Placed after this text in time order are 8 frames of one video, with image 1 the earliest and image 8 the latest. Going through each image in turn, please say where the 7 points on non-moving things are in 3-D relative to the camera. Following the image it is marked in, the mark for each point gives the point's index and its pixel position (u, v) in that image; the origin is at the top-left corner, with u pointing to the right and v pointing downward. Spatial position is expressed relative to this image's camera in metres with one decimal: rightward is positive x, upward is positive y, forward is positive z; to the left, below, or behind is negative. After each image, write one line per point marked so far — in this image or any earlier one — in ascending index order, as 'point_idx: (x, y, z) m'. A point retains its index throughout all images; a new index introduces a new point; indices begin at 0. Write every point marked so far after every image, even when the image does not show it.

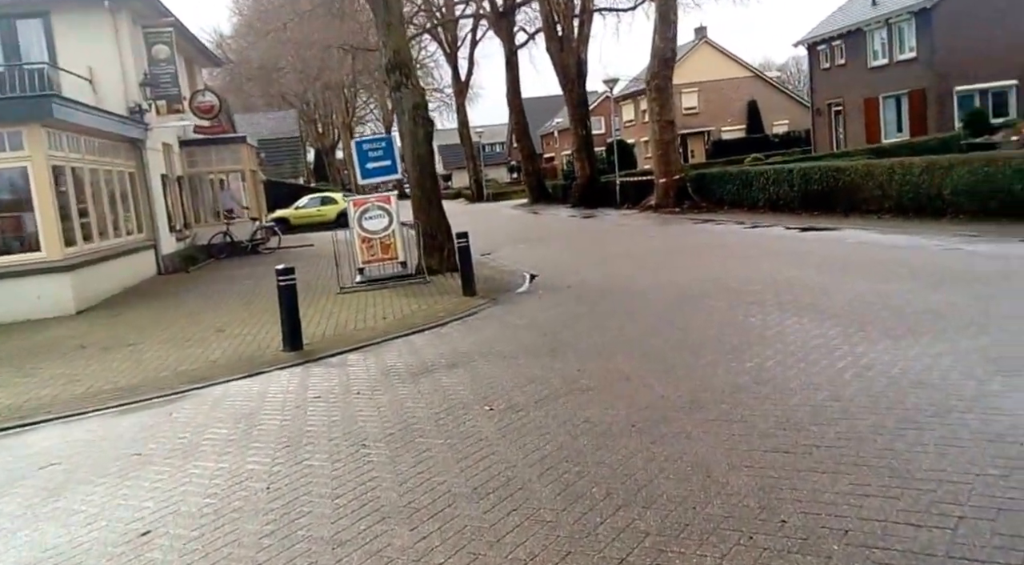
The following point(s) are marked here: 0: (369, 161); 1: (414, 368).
0: (-2.5, +2.1, +14.9) m
1: (-1.0, -0.8, +8.4) m
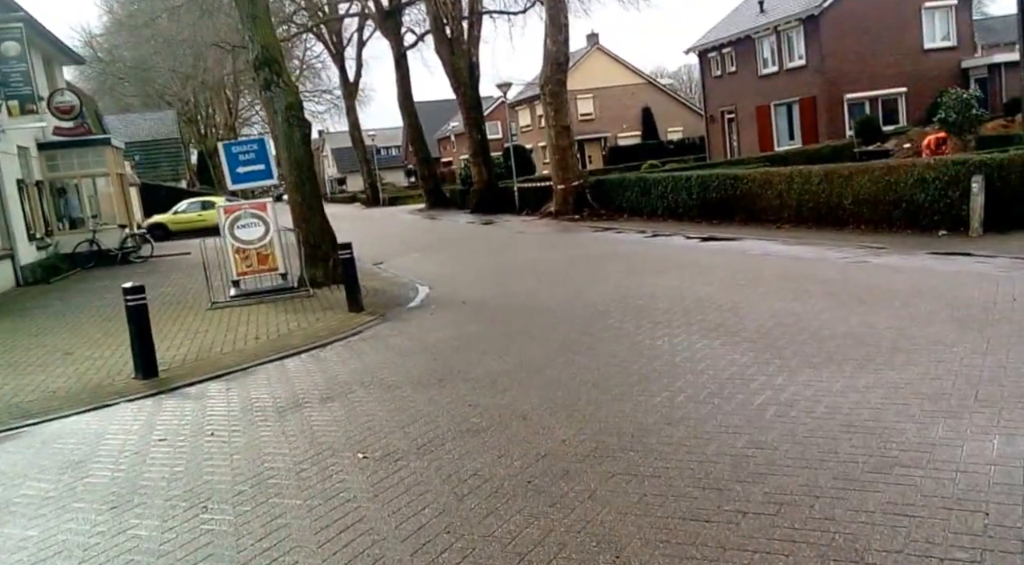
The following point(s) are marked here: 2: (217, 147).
0: (-4.2, +1.8, +13.6) m
1: (-1.9, -1.0, +7.3) m
2: (-4.5, +2.1, +13.5) m
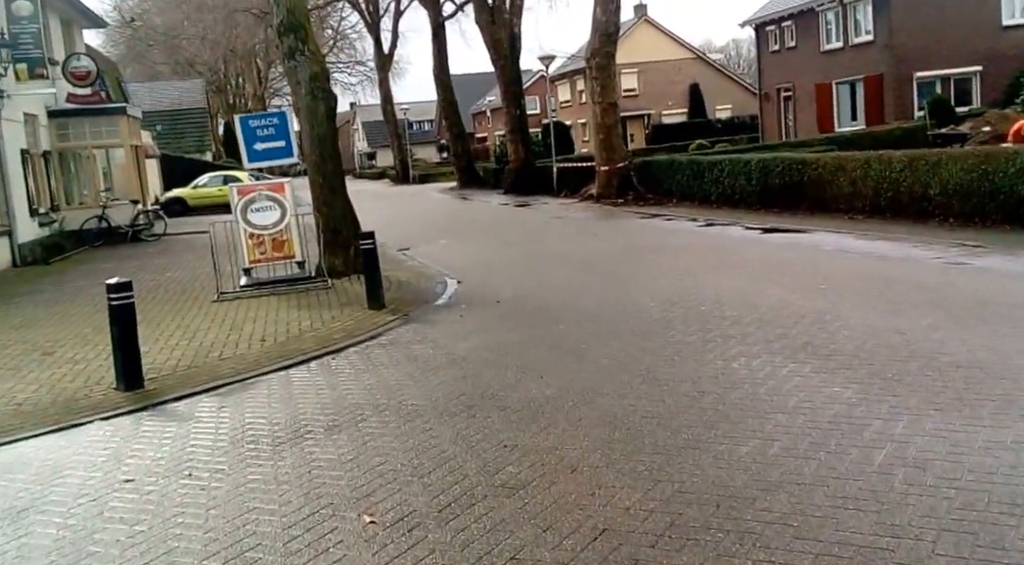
0: (-3.7, +2.0, +12.4) m
1: (-1.6, -1.0, +6.1) m
2: (-4.0, +2.3, +12.3) m
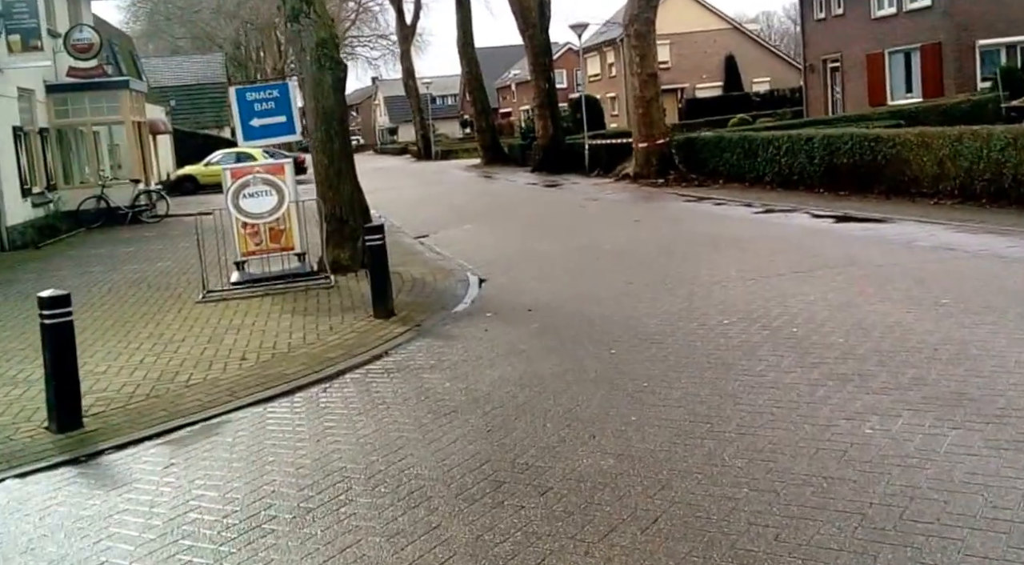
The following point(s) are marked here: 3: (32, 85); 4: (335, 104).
0: (-3.3, +2.1, +10.7) m
1: (-1.4, -1.1, +4.5) m
2: (-3.6, +2.3, +10.6) m
3: (-10.0, +4.1, +17.9) m
4: (-2.2, +2.2, +10.7) m
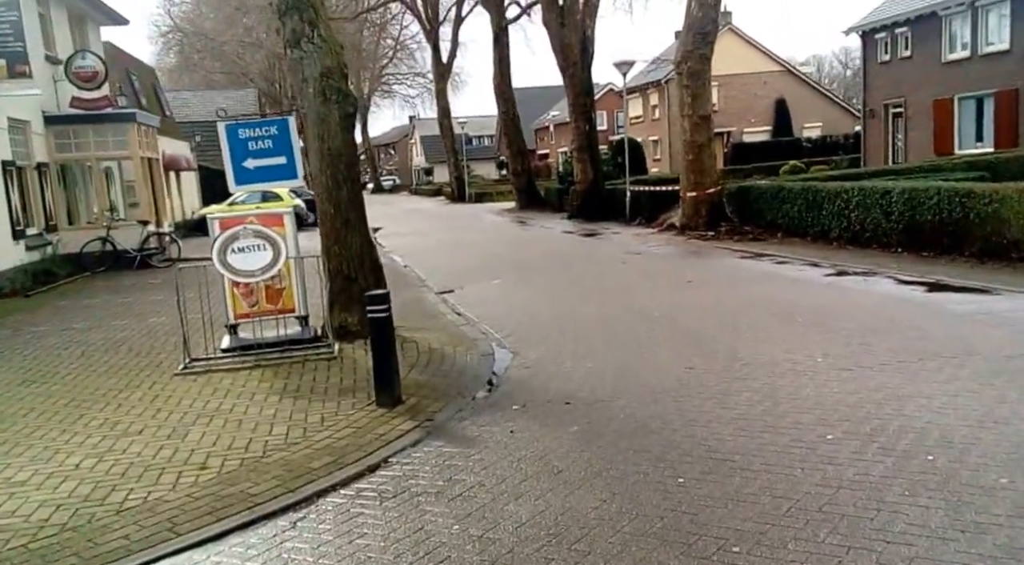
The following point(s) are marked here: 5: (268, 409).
0: (-2.8, +1.4, +9.4) m
1: (-1.3, -1.6, +2.9) m
2: (-3.1, +1.6, +9.3) m
3: (-9.2, +3.2, +16.8) m
4: (-1.8, +1.5, +9.3) m
5: (-2.0, -1.0, +7.0) m
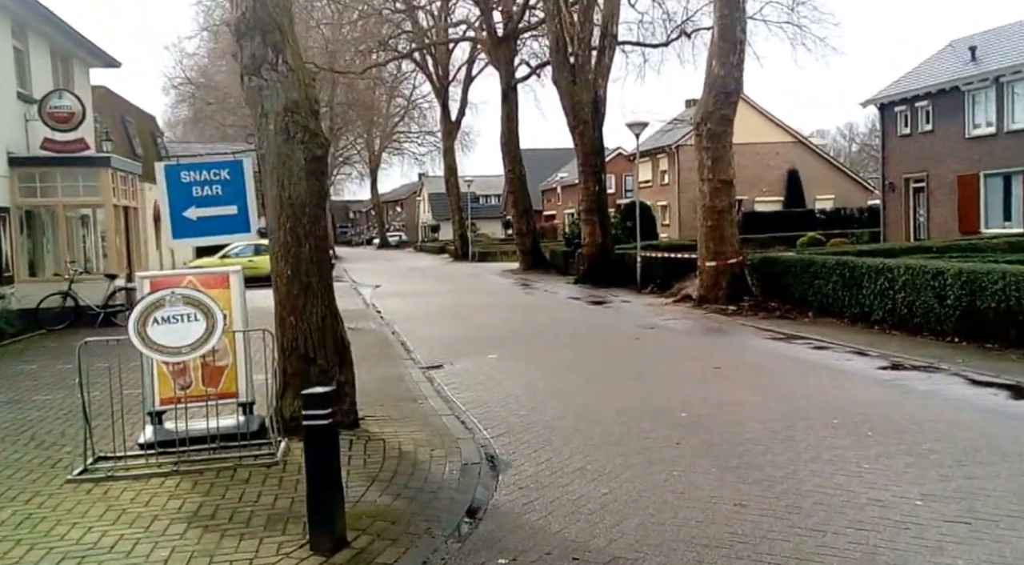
0: (-2.8, +0.7, +7.6) m
1: (-1.4, -1.8, +1.0) m
2: (-3.1, +1.0, +7.6) m
3: (-9.1, +2.2, +15.2) m
4: (-1.8, +0.8, +7.5) m
5: (-2.1, -1.6, +5.1) m
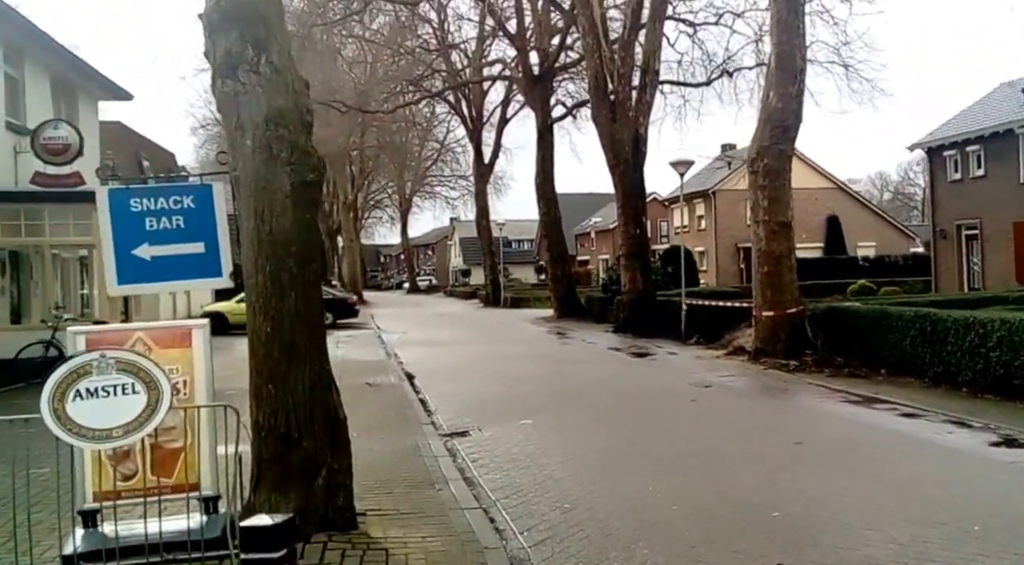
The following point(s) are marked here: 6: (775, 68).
0: (-2.5, +0.3, +5.9) m
1: (-1.4, -1.9, -0.9) m
2: (-2.8, +0.6, +5.9) m
3: (-8.5, +1.5, +13.8) m
4: (-1.5, +0.4, +5.8) m
5: (-1.9, -1.8, +3.3) m
6: (+5.6, +4.6, +18.5) m
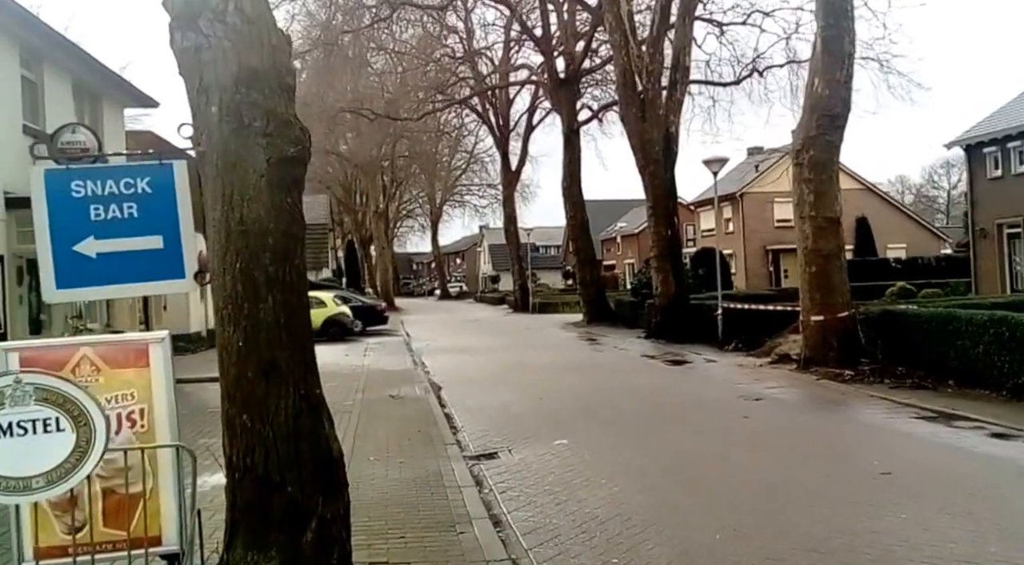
0: (-2.3, +0.3, +4.7) m
1: (-1.4, -1.9, -2.2) m
2: (-2.6, +0.6, +4.7) m
3: (-8.1, +1.4, +12.8) m
4: (-1.3, +0.4, +4.5) m
5: (-1.7, -1.8, +2.0) m
6: (+6.2, +4.5, +17.0) m
